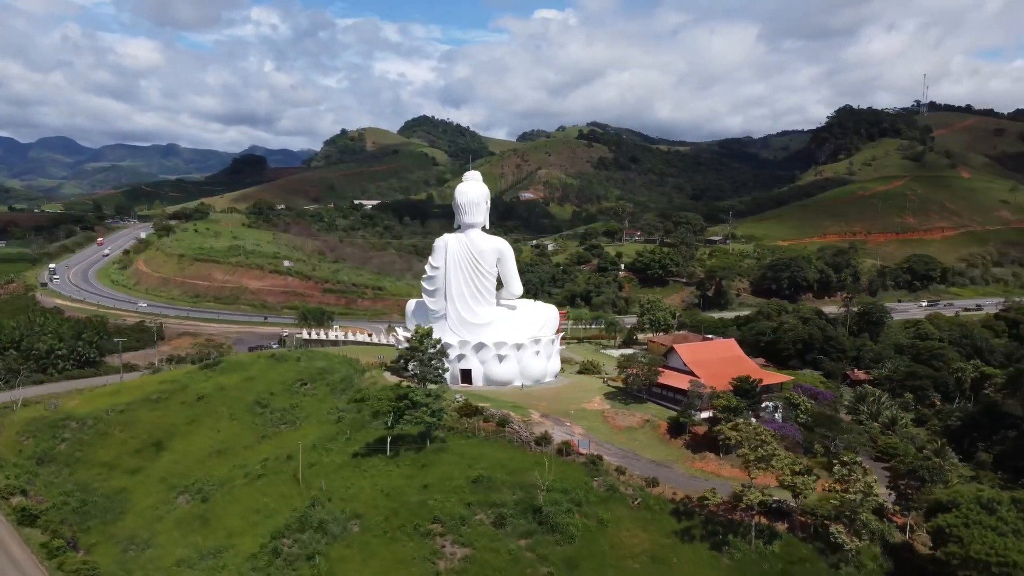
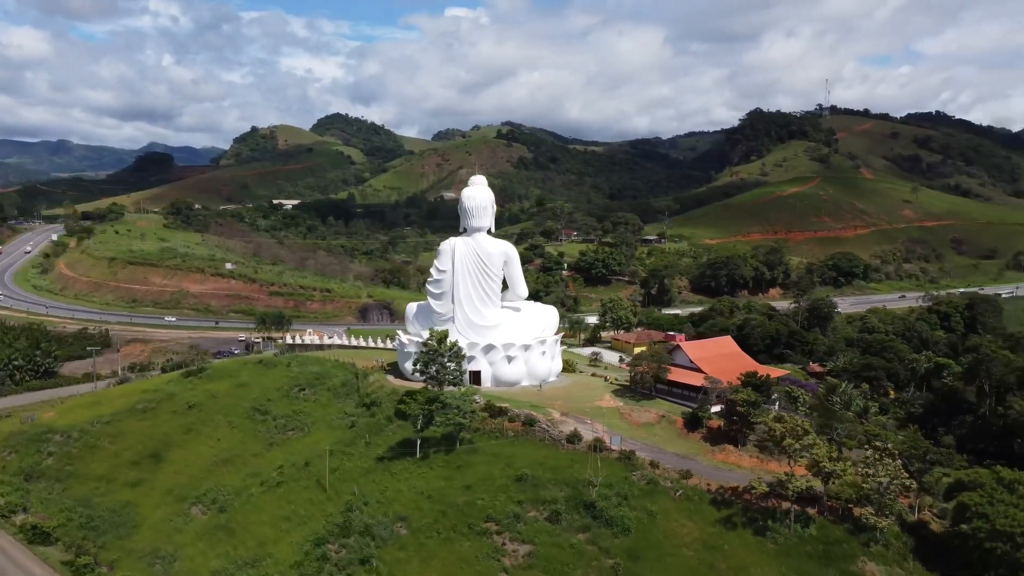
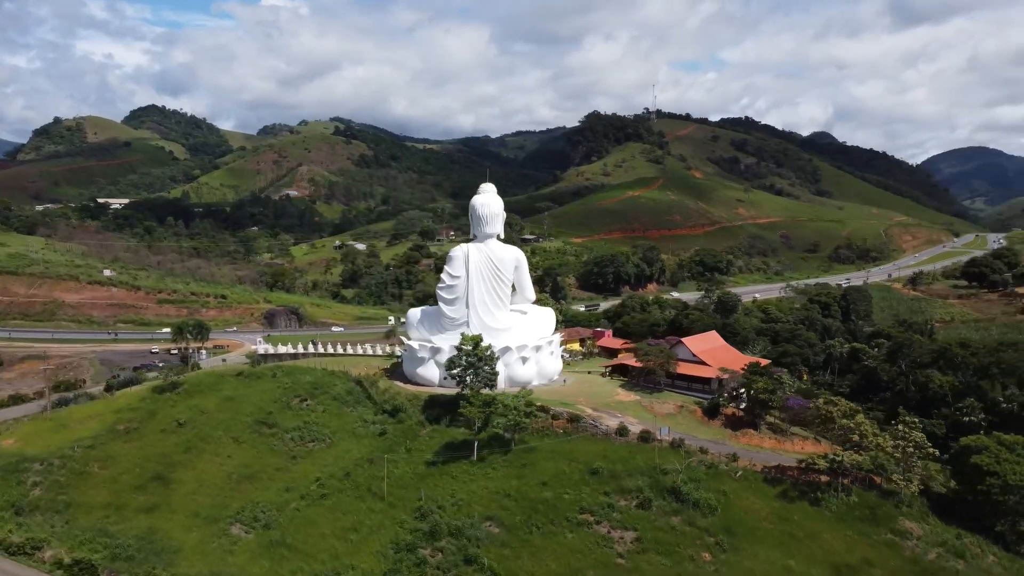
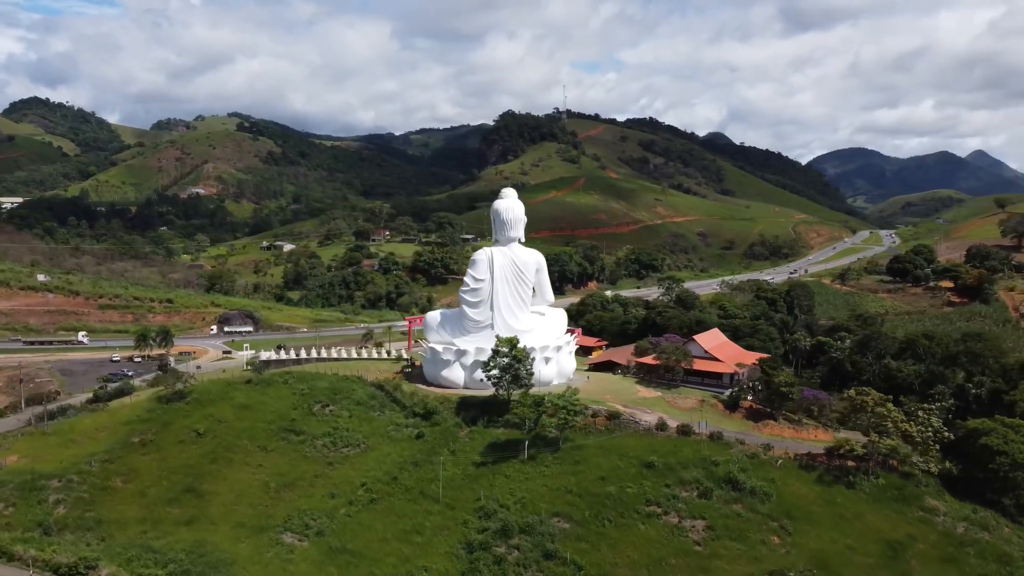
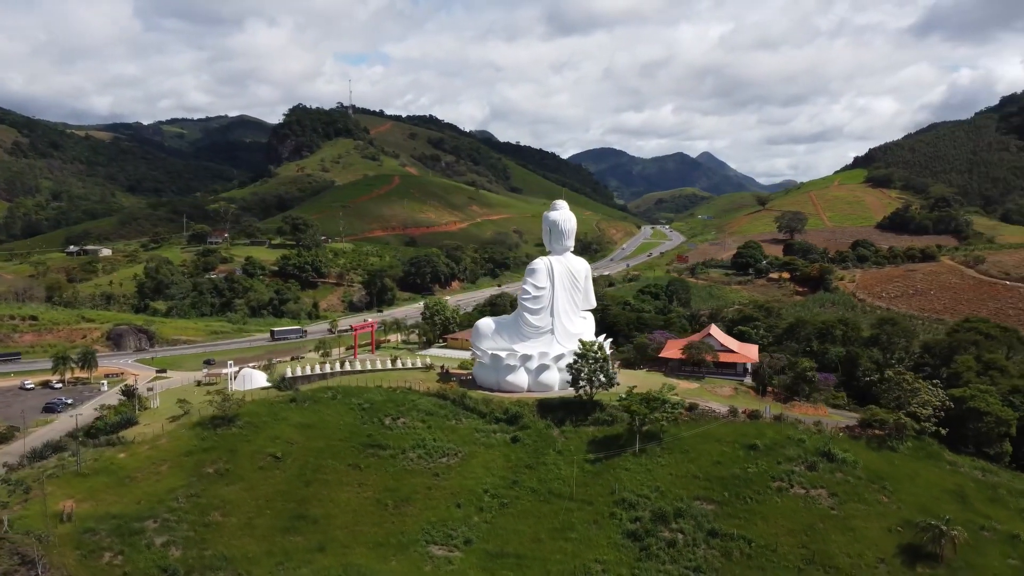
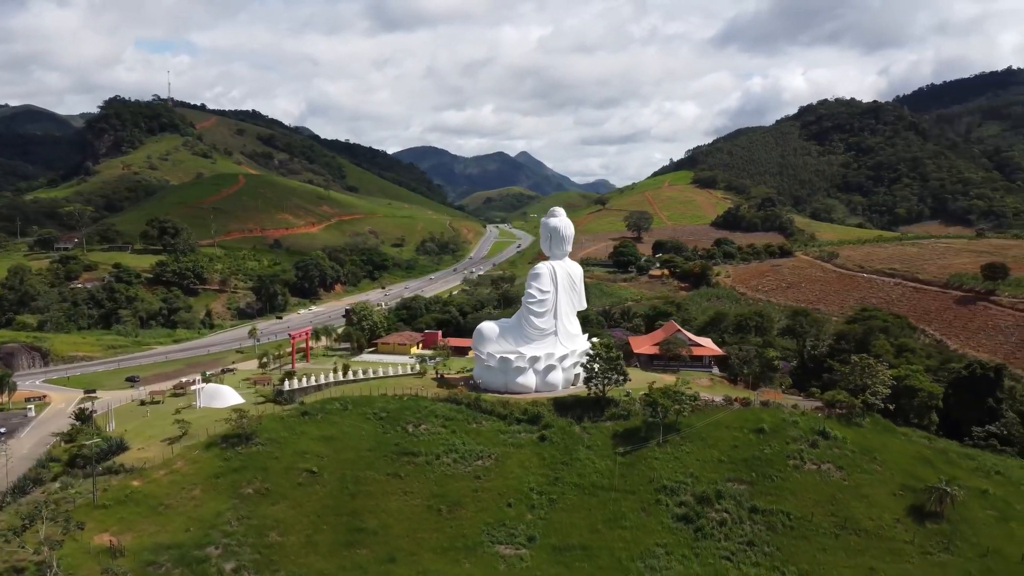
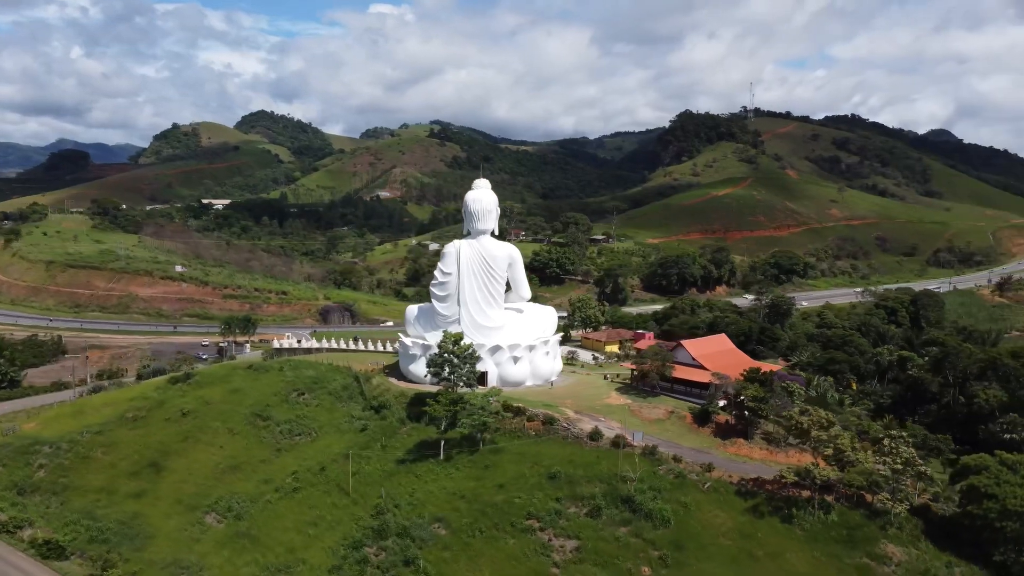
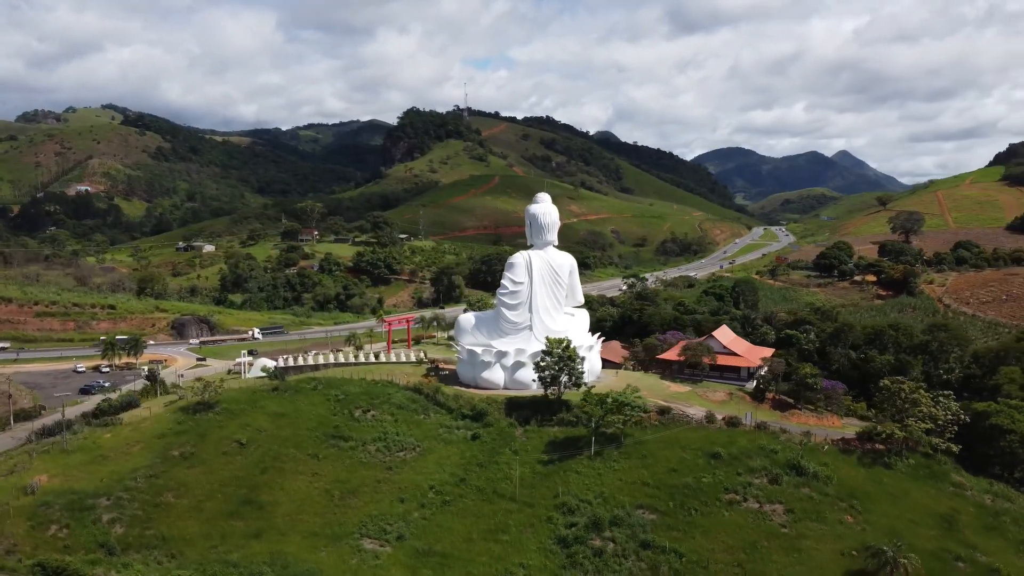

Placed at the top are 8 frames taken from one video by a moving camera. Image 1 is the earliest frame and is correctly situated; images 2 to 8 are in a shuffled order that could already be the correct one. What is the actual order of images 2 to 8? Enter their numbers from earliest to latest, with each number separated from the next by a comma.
2, 7, 3, 4, 8, 5, 6
